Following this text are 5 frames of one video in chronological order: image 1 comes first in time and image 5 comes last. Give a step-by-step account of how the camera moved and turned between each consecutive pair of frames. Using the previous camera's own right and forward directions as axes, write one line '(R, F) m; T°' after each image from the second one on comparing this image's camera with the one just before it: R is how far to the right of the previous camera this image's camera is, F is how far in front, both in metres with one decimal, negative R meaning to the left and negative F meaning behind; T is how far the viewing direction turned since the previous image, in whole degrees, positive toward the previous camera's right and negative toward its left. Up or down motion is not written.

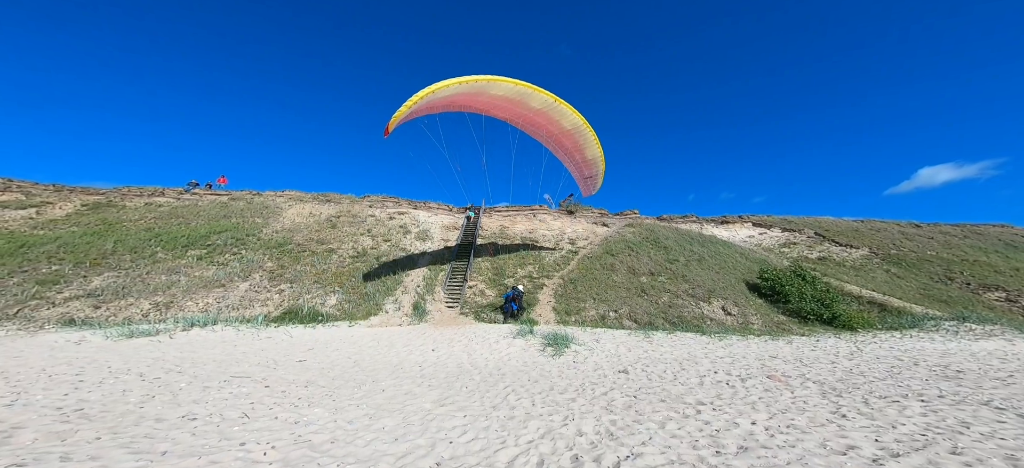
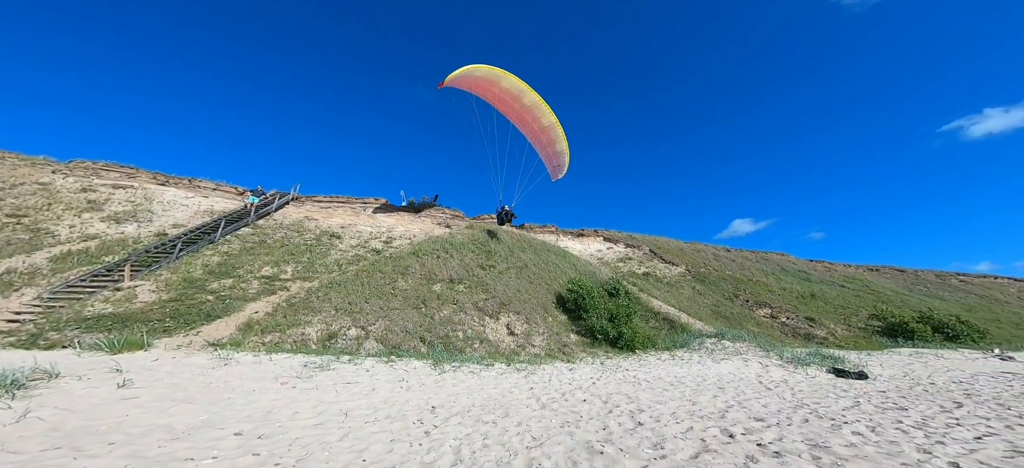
(+6.6, +3.2) m; +15°
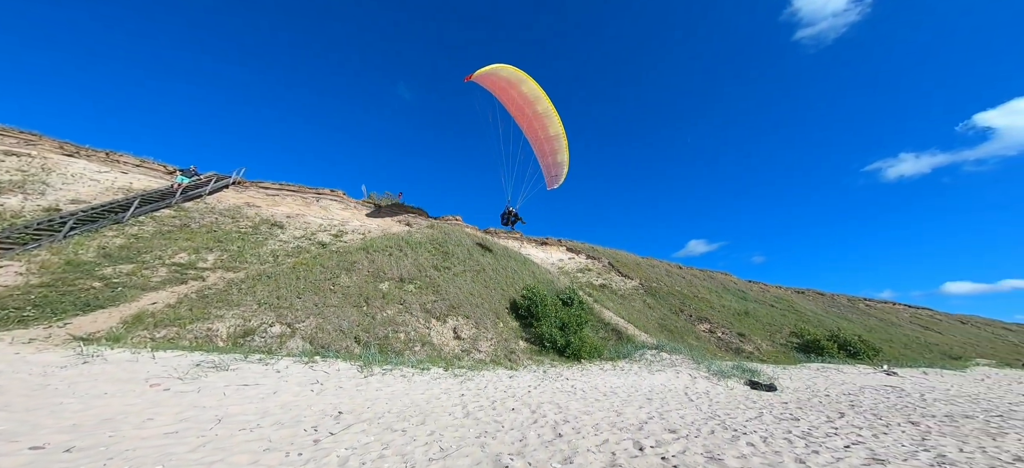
(+0.5, 0.0) m; +6°
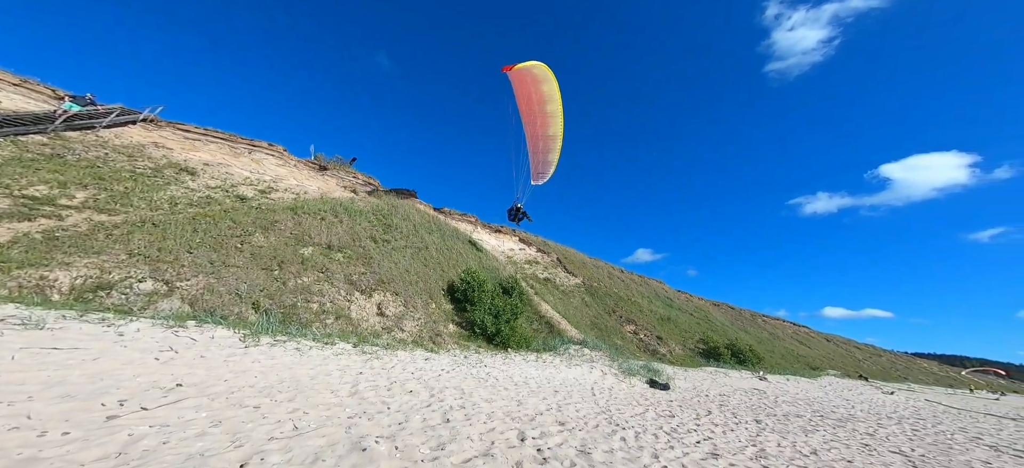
(+0.7, +0.1) m; +7°
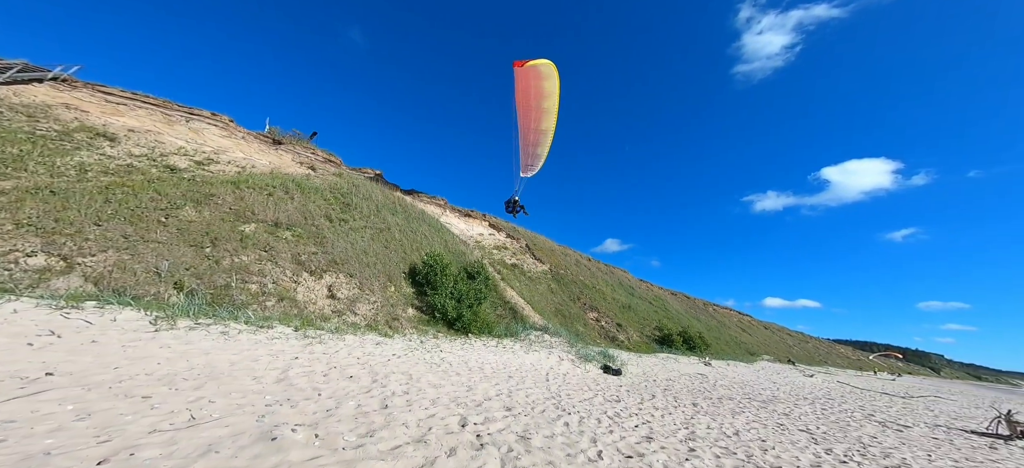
(+0.4, +0.2) m; +5°
